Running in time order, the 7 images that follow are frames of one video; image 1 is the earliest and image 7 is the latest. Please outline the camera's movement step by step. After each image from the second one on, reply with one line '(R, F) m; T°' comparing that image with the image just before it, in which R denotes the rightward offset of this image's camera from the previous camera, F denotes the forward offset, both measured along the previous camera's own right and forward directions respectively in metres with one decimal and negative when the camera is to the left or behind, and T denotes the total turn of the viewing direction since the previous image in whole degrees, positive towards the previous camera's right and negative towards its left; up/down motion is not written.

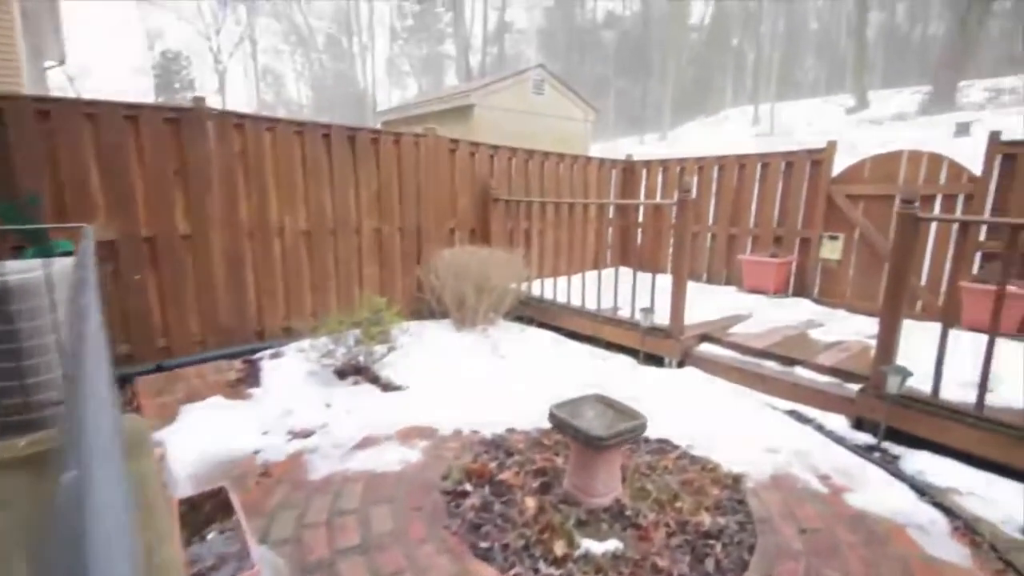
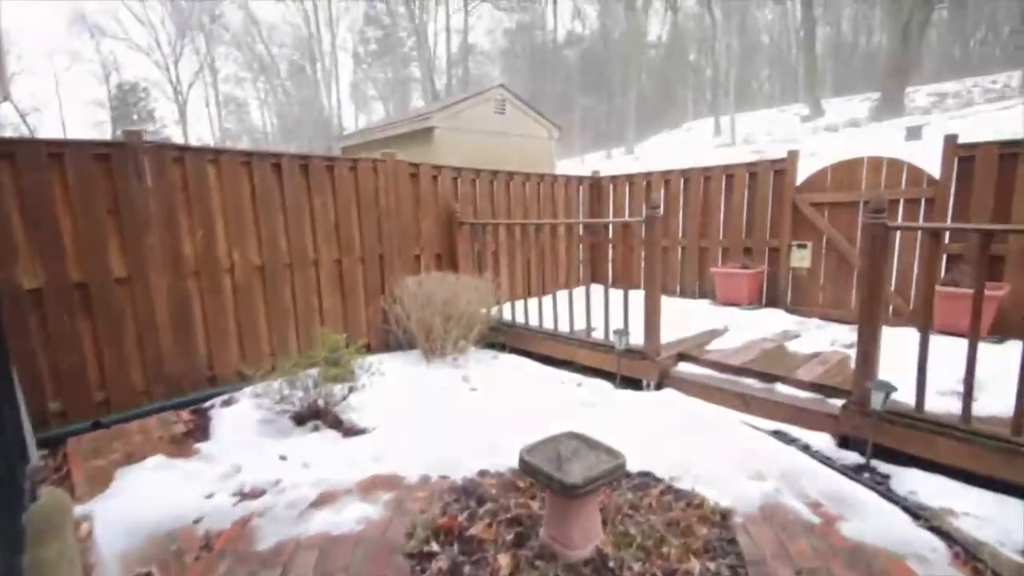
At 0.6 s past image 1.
(+0.1, +0.2) m; +3°
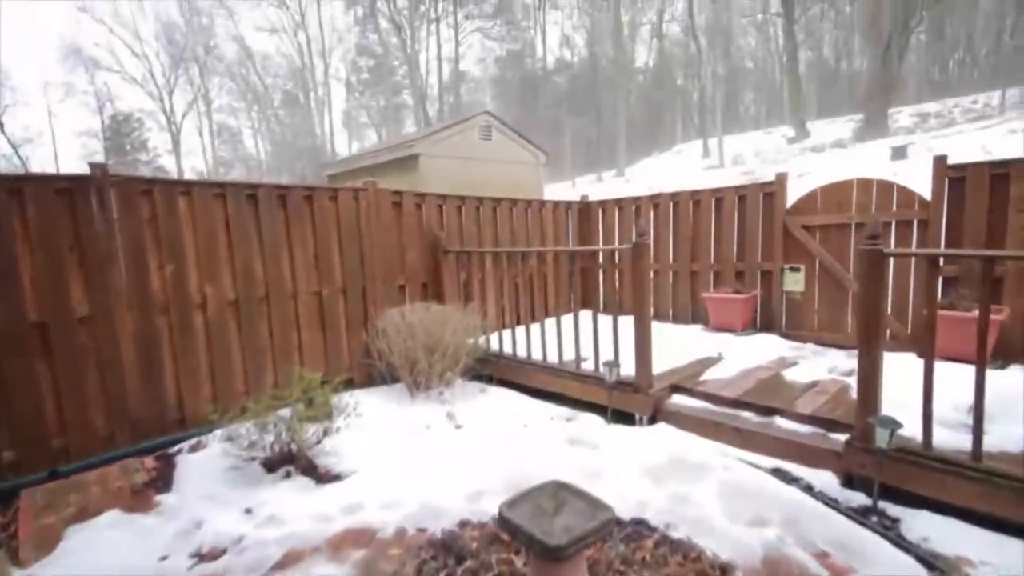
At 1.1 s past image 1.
(+0.1, +0.1) m; +1°
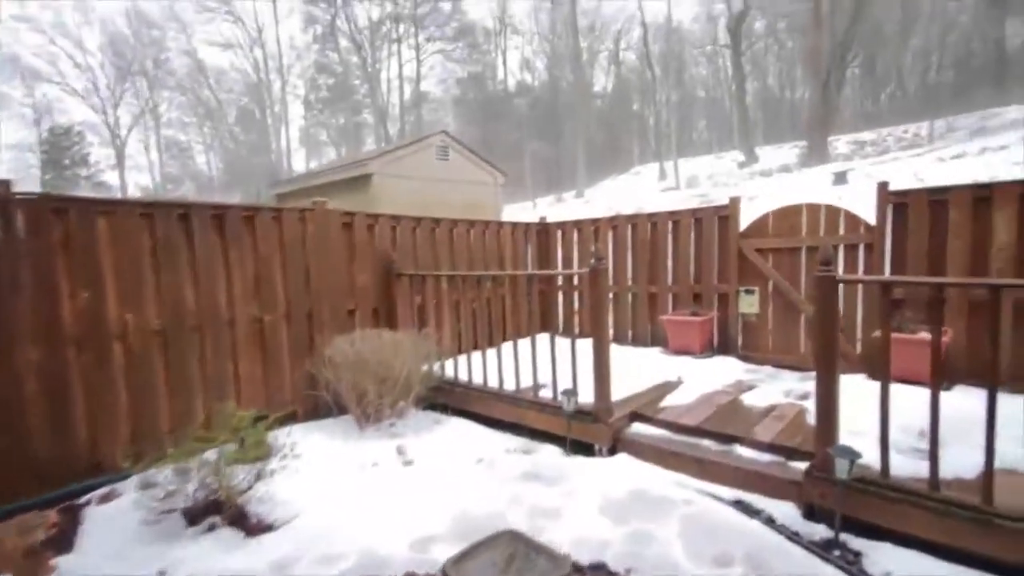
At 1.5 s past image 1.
(+0.1, +0.1) m; +4°
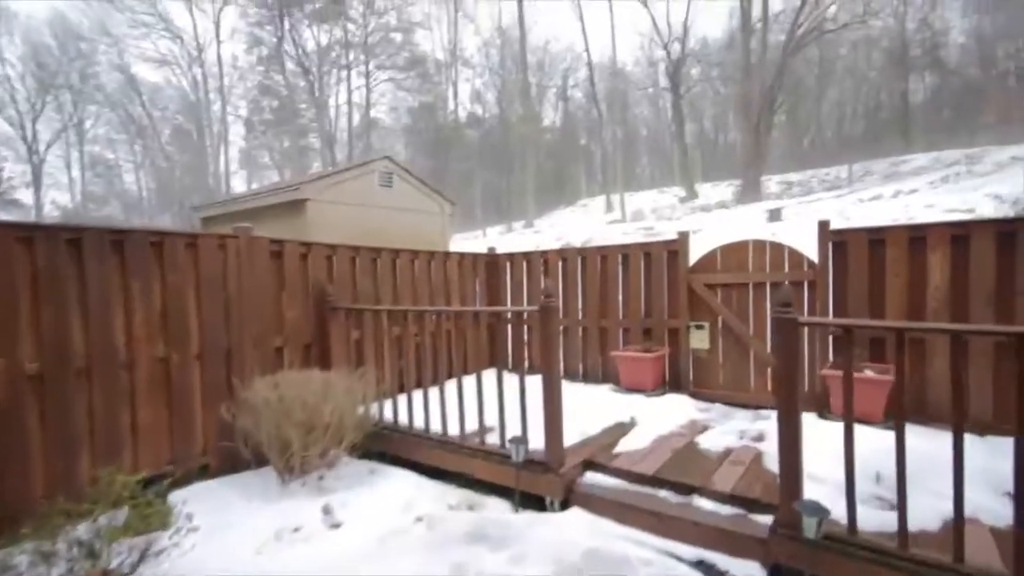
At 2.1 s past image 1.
(0.0, +0.2) m; +6°
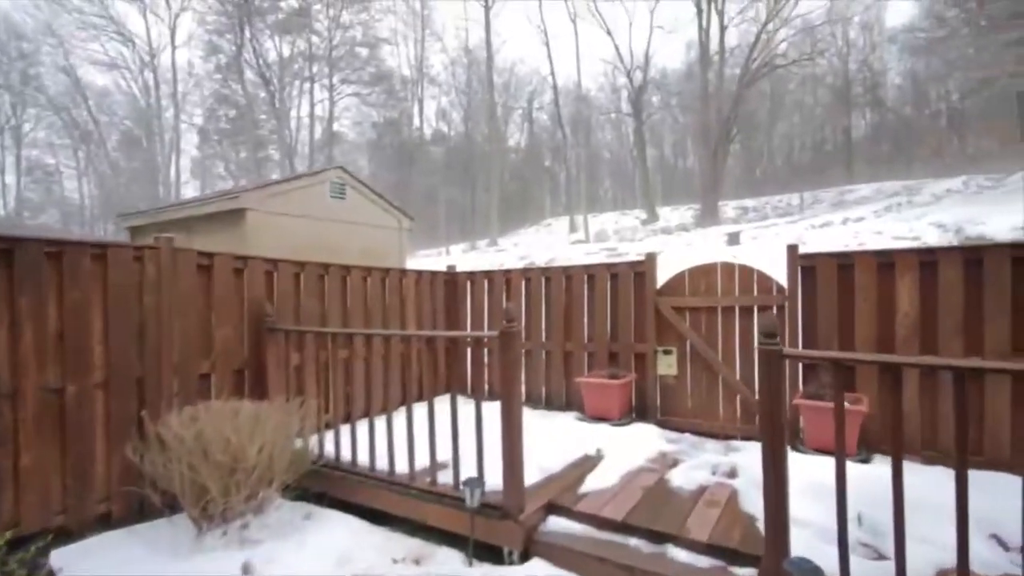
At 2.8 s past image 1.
(0.0, +0.3) m; +4°
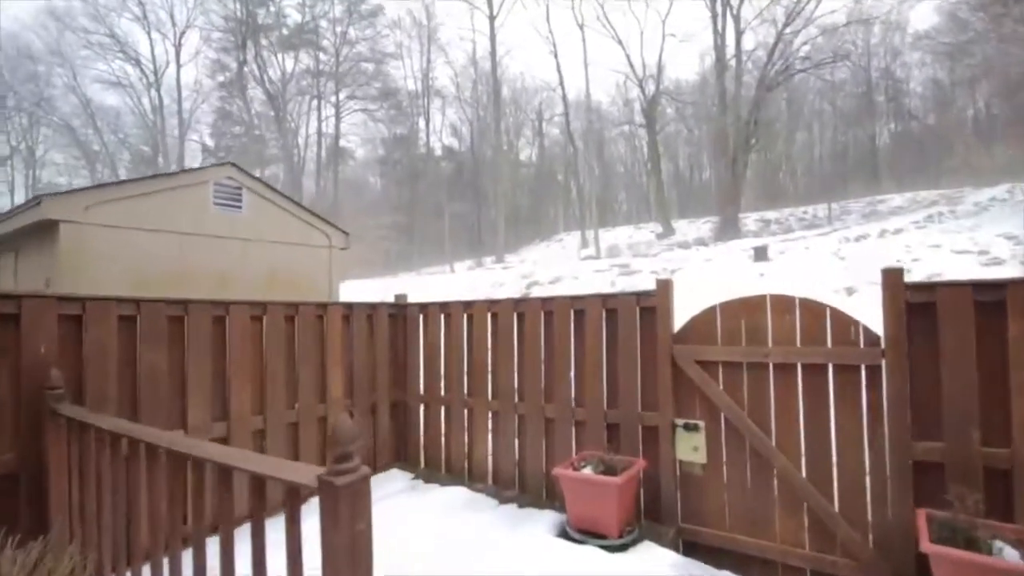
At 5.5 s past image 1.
(+0.4, +1.3) m; -2°
